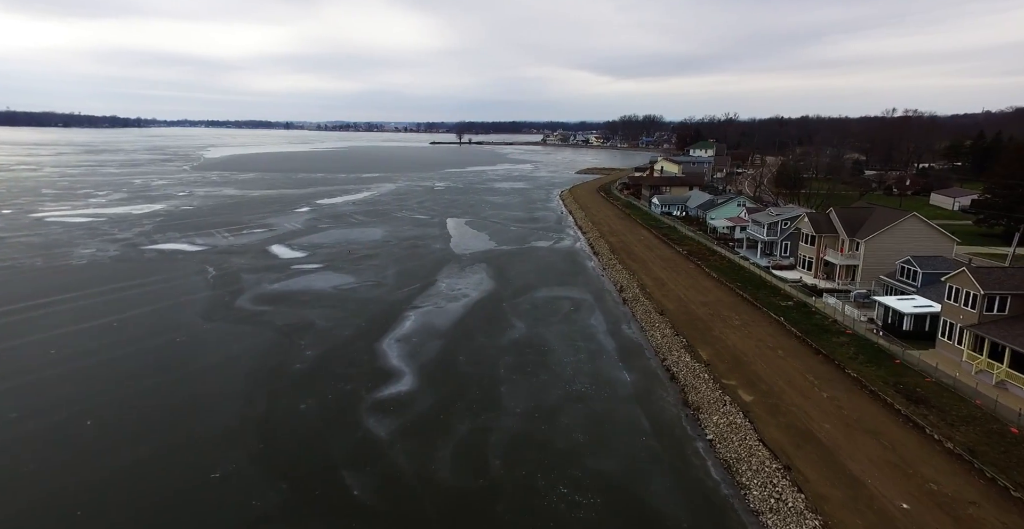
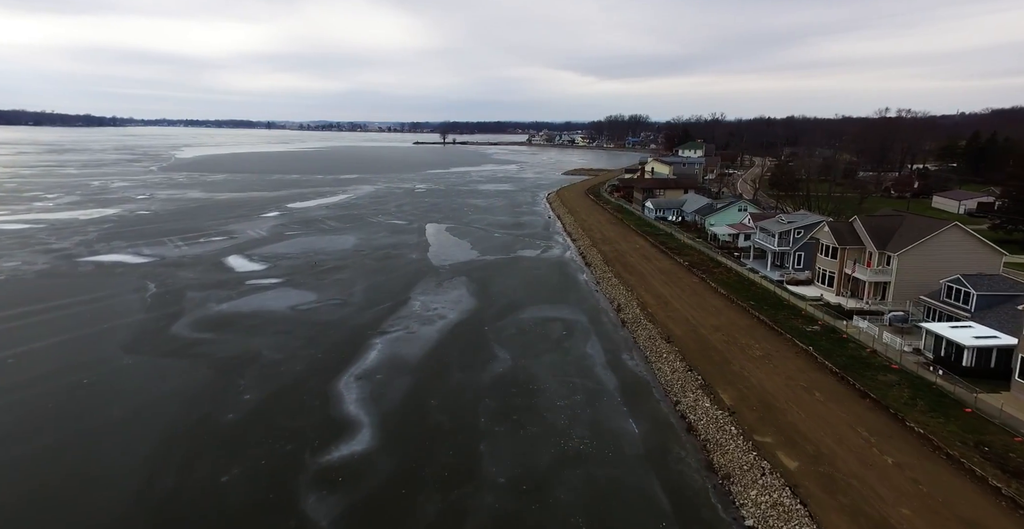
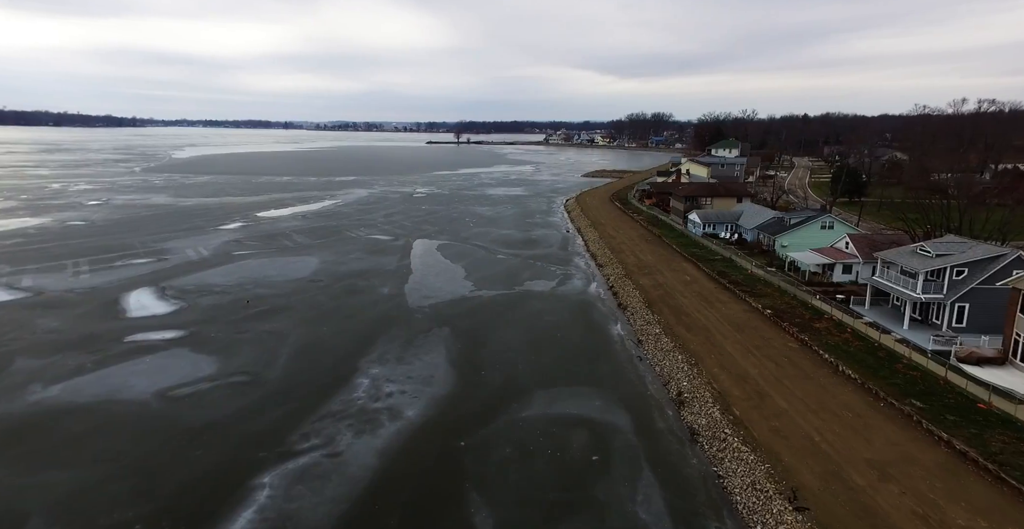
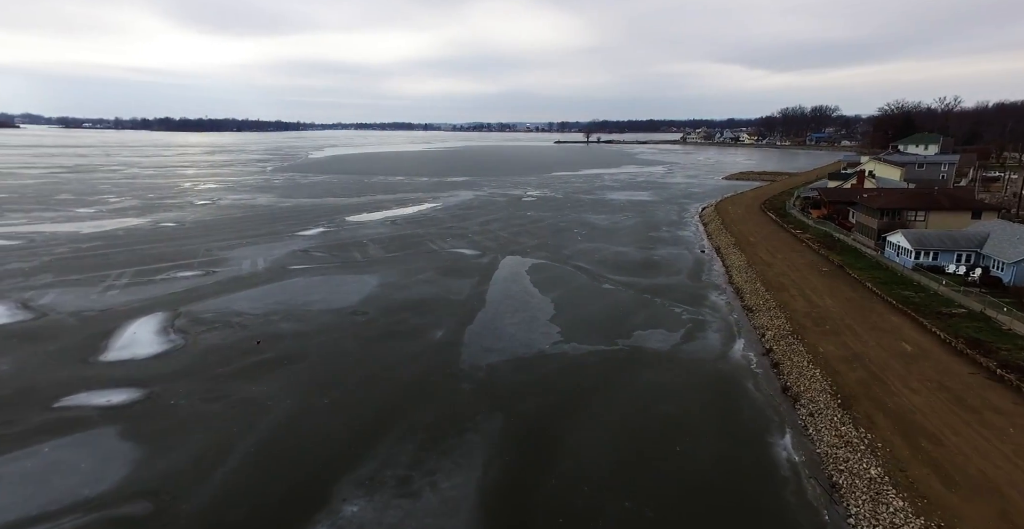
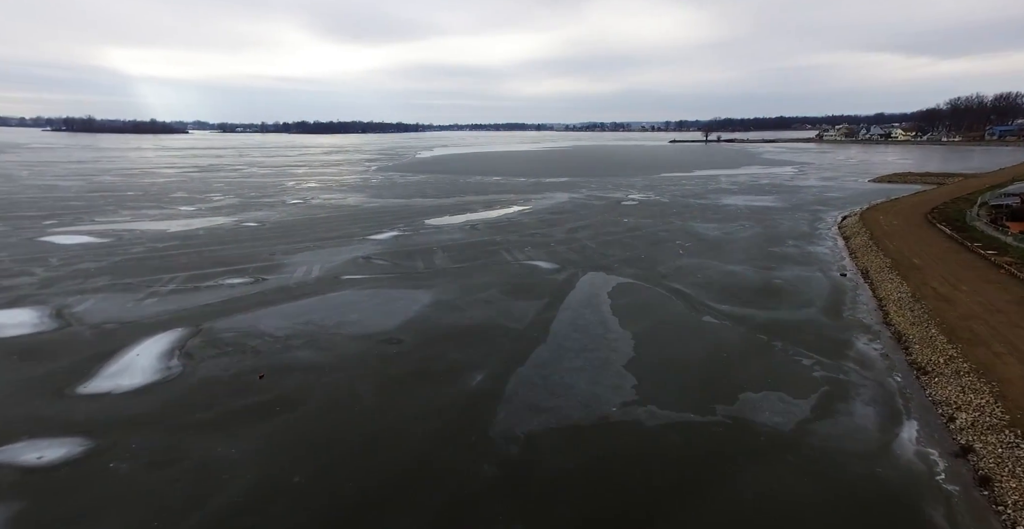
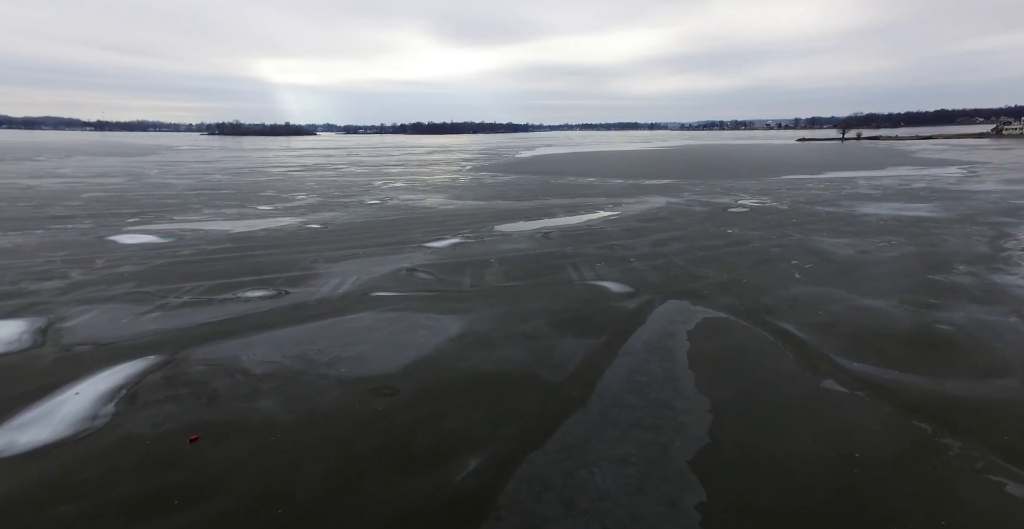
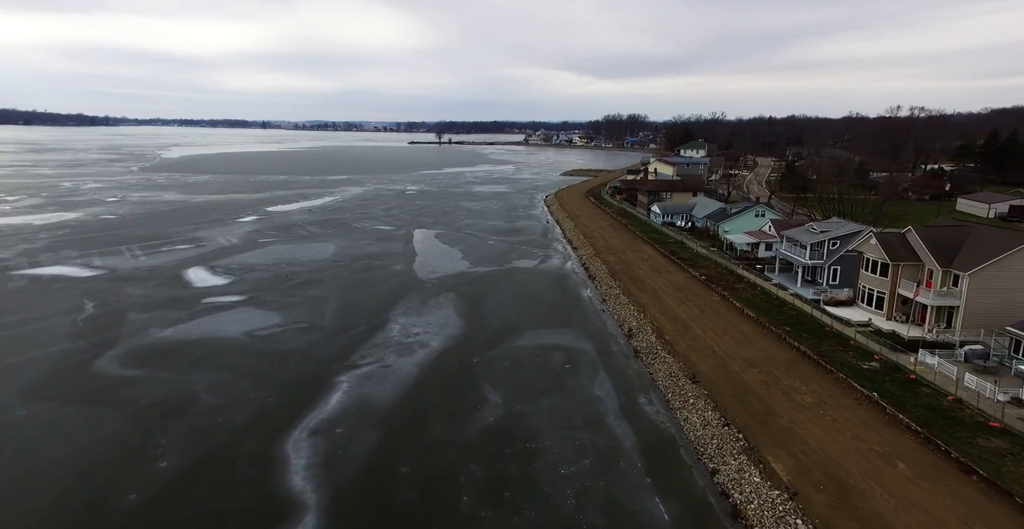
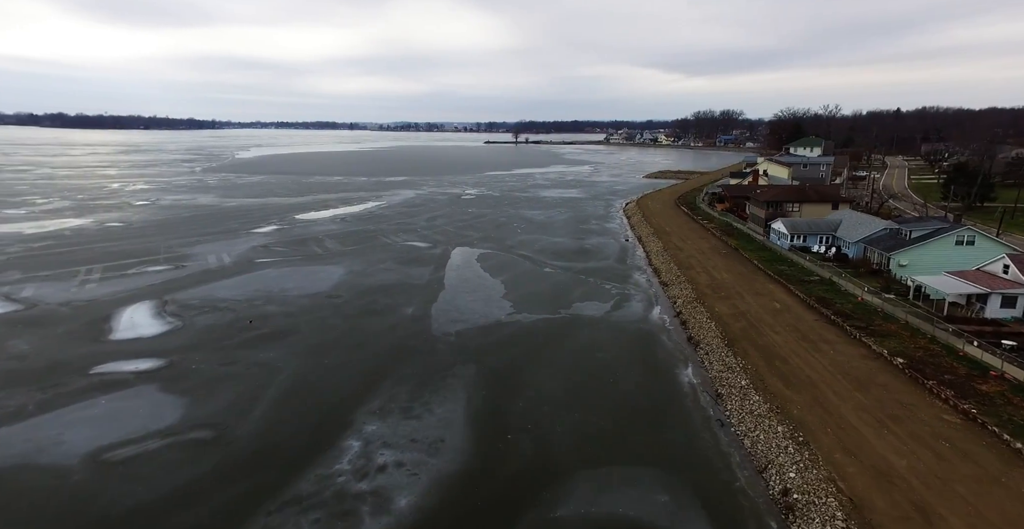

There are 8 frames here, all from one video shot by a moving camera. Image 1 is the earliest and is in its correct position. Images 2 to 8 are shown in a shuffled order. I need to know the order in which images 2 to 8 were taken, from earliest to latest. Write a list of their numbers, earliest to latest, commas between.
2, 7, 3, 8, 4, 5, 6
